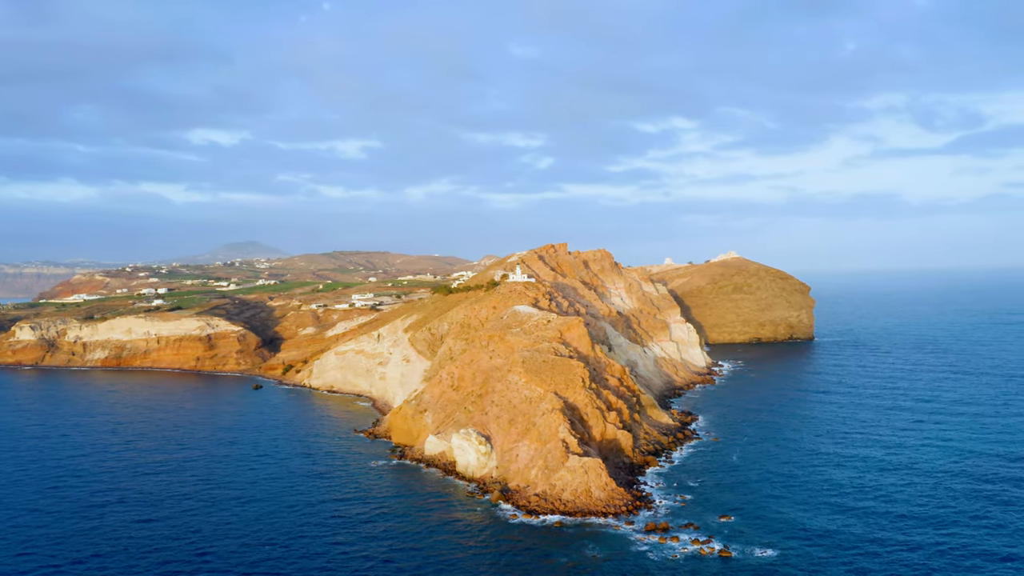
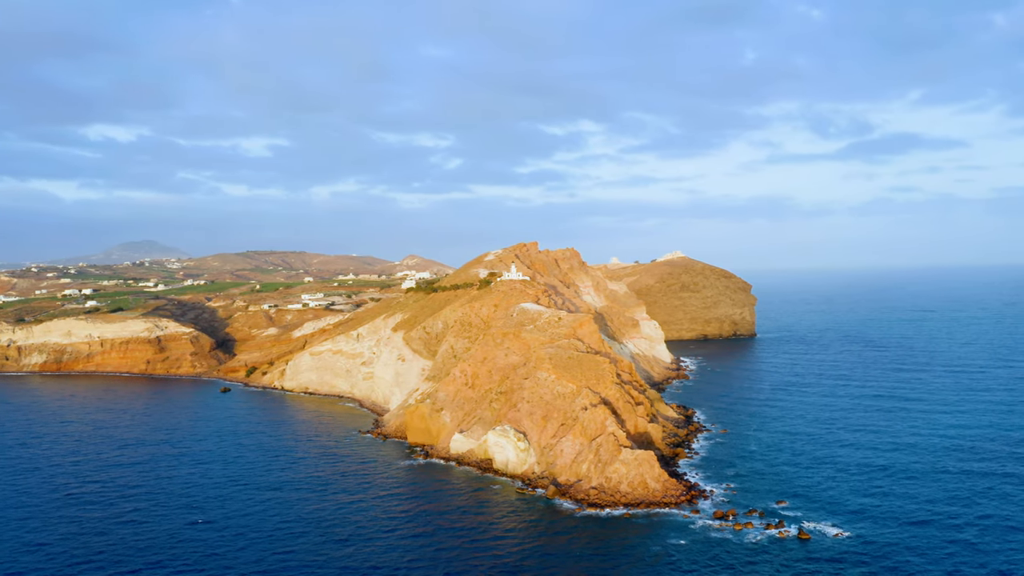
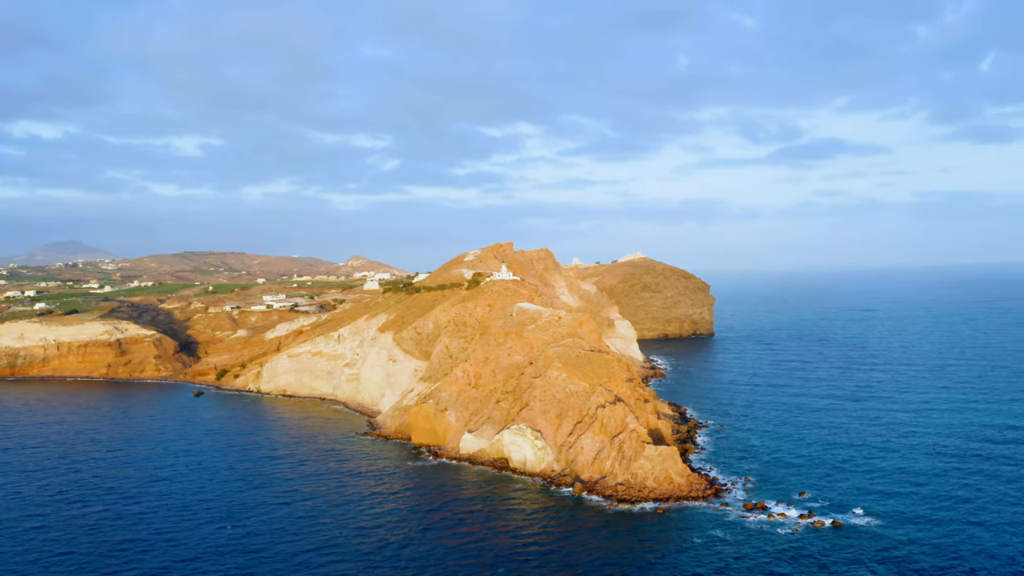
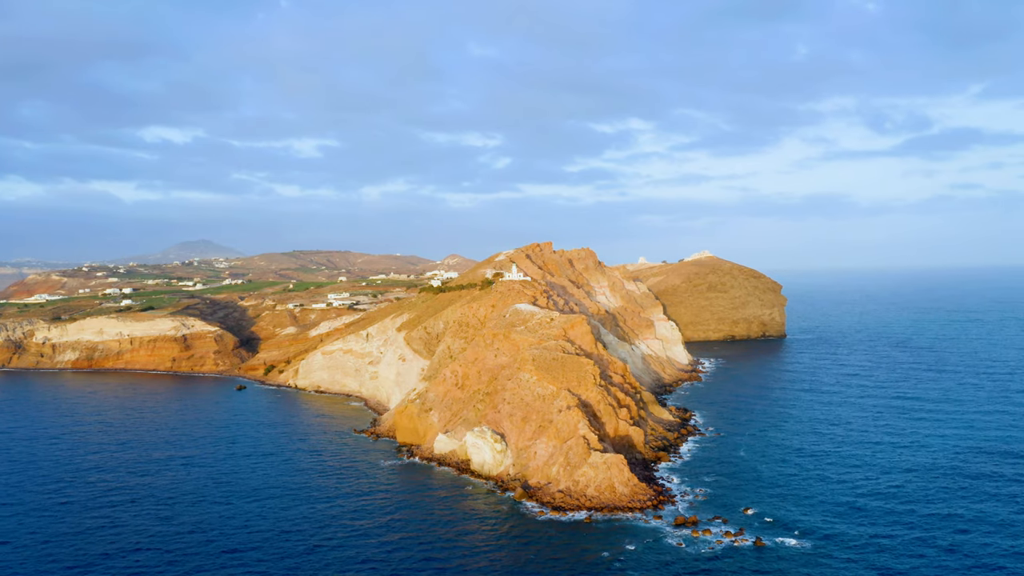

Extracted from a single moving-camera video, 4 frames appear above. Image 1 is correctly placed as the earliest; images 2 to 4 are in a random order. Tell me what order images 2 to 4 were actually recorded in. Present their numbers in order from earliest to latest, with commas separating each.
4, 2, 3
